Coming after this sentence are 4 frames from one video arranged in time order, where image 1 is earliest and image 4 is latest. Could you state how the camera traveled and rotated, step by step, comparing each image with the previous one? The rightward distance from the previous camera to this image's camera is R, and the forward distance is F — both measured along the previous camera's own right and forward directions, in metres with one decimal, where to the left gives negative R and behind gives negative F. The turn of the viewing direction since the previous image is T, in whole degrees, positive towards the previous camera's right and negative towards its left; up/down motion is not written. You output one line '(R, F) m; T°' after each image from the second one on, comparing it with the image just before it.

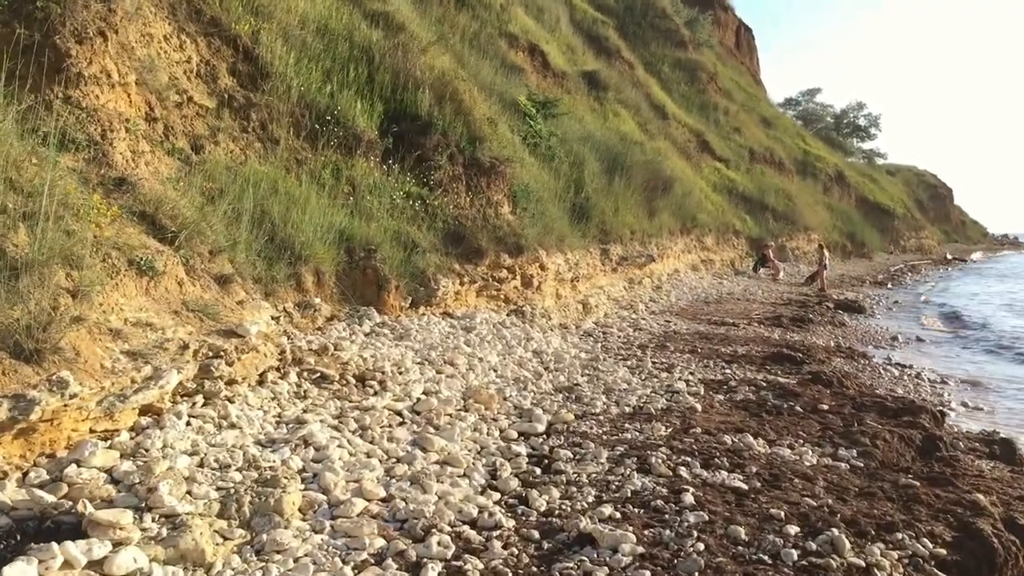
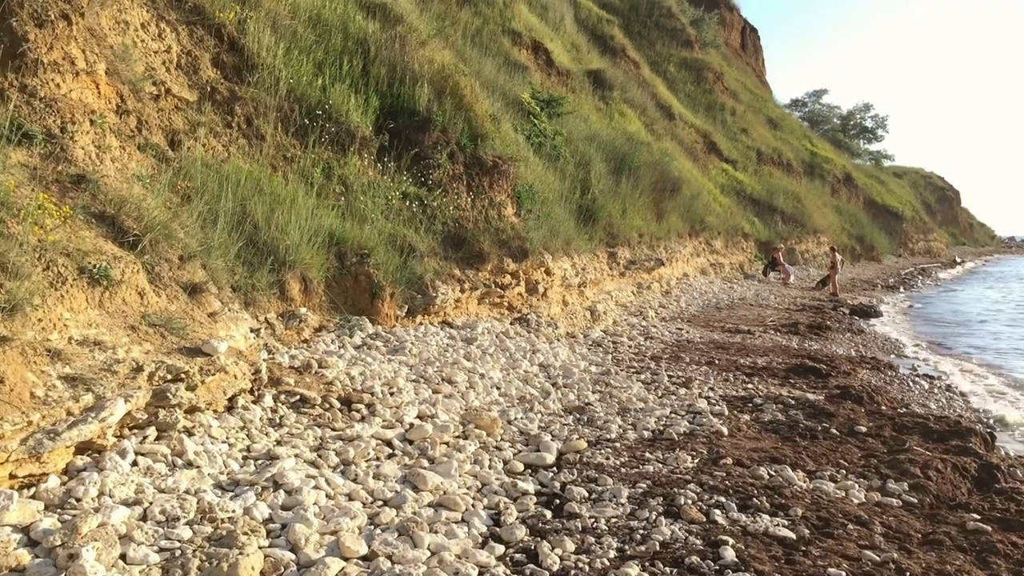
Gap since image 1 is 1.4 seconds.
(0.0, +0.6) m; 0°
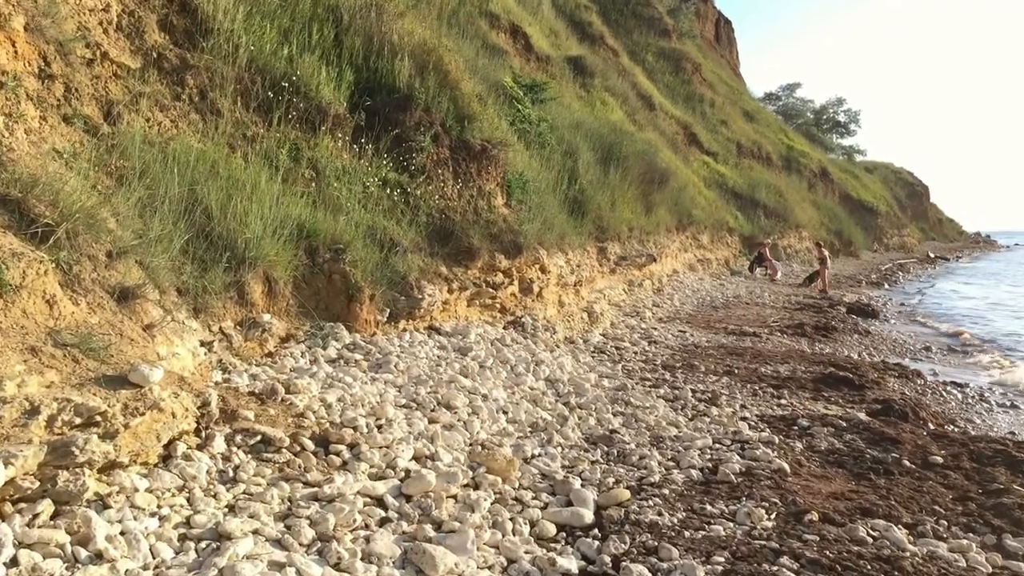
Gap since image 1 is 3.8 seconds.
(-0.3, +0.9) m; +2°
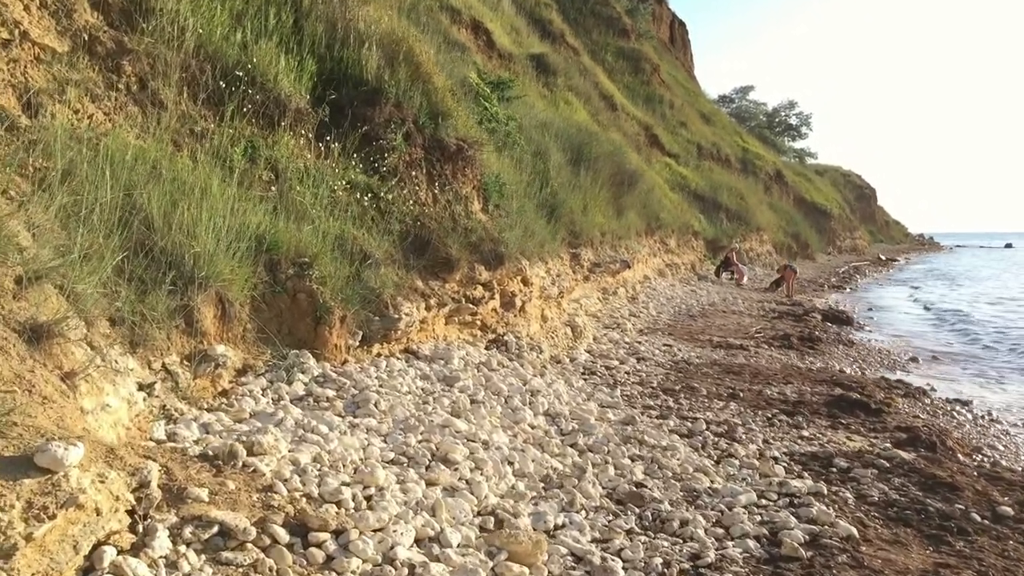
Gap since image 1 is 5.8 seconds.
(-0.3, +0.7) m; +4°
